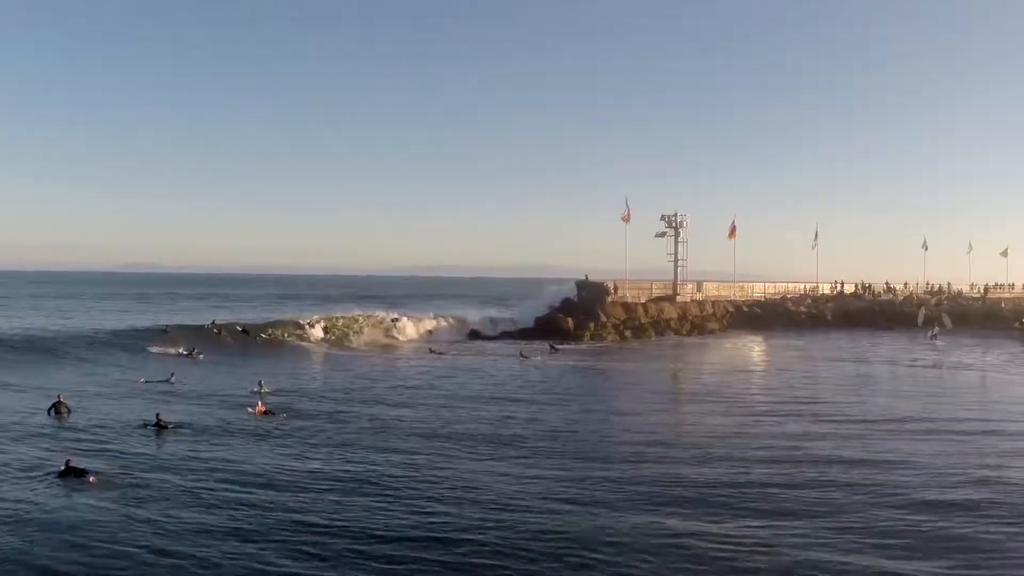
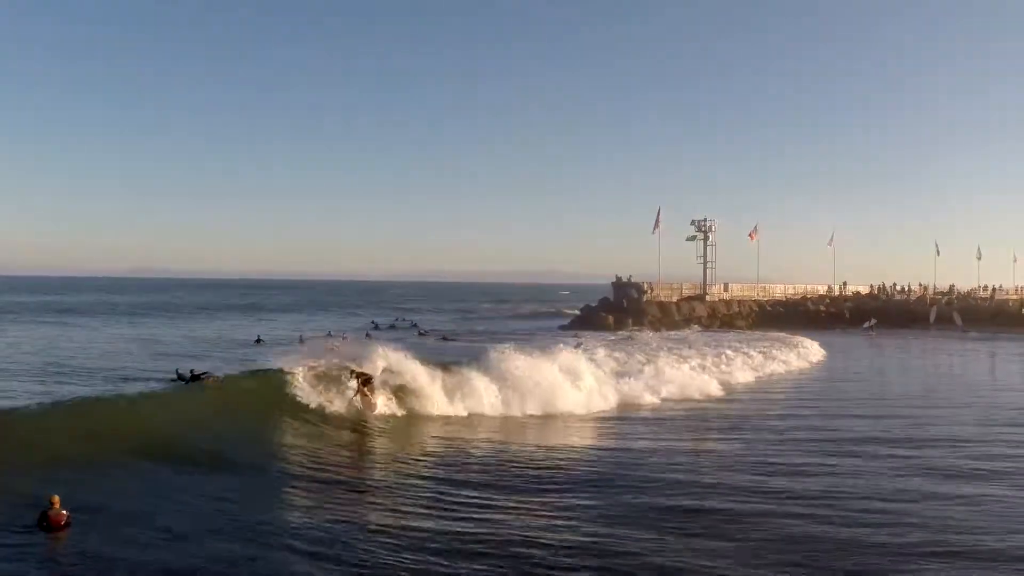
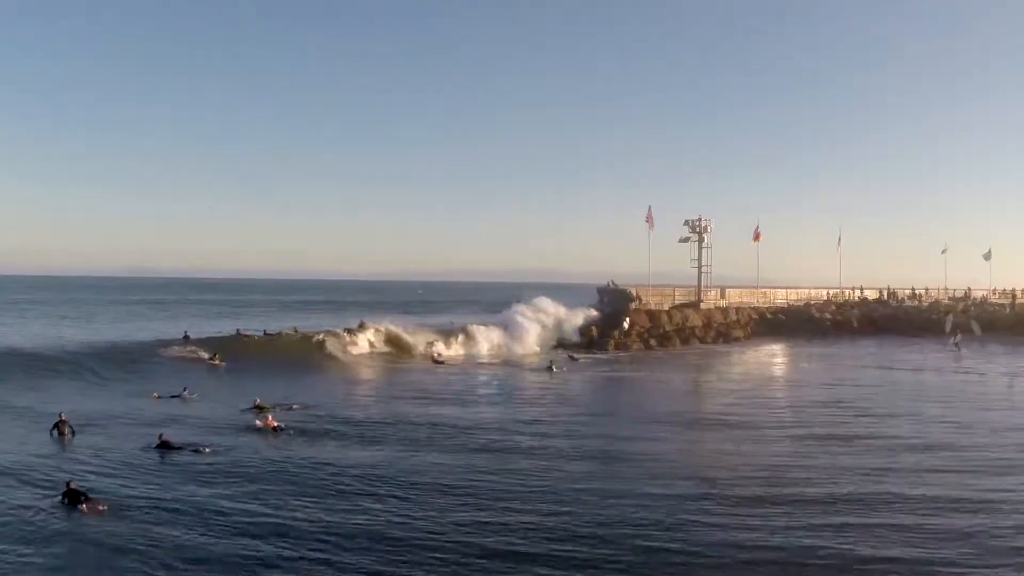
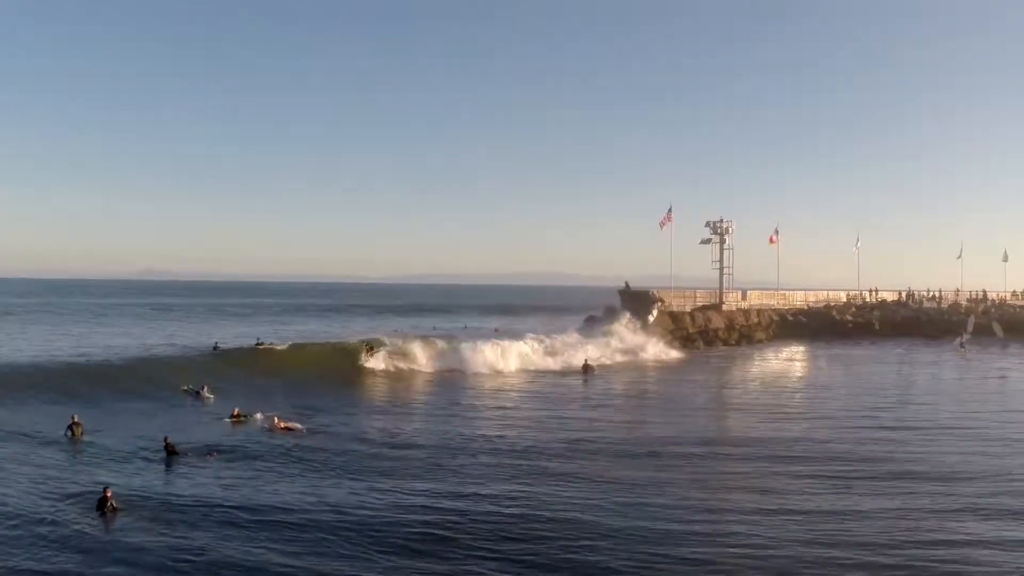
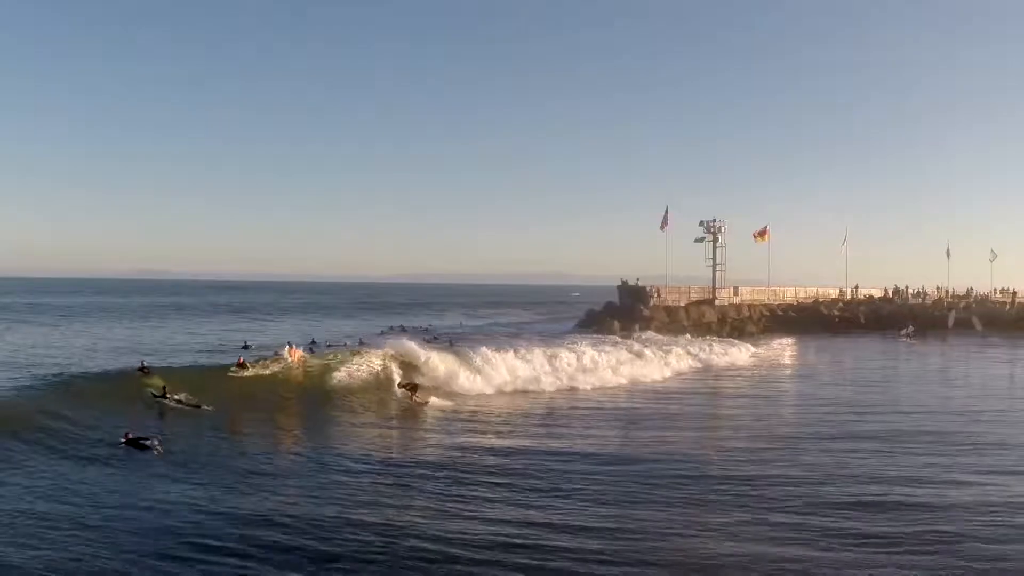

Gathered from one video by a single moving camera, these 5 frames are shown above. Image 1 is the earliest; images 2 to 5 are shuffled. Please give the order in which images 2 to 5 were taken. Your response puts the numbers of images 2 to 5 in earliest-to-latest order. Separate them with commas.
3, 4, 5, 2
